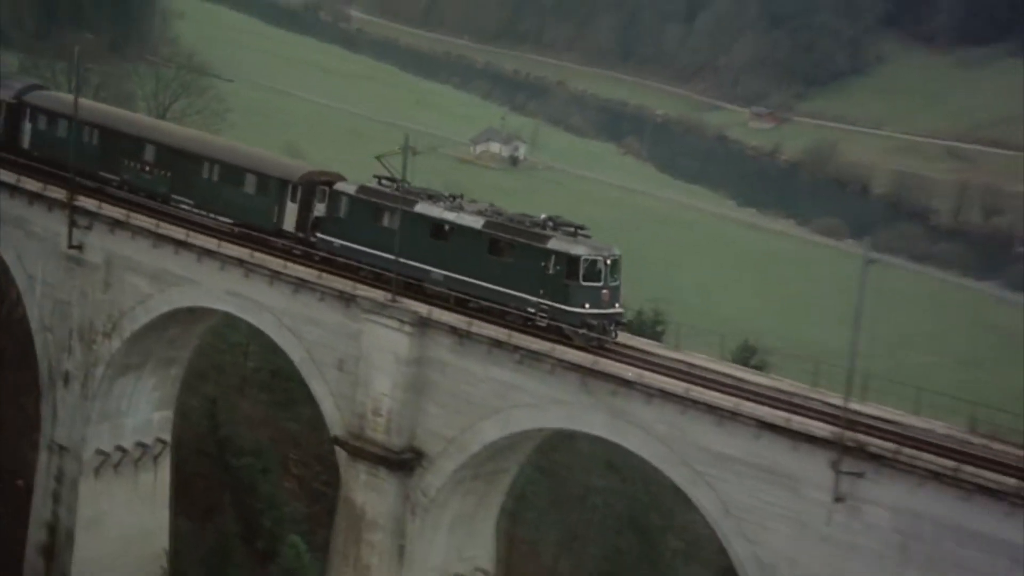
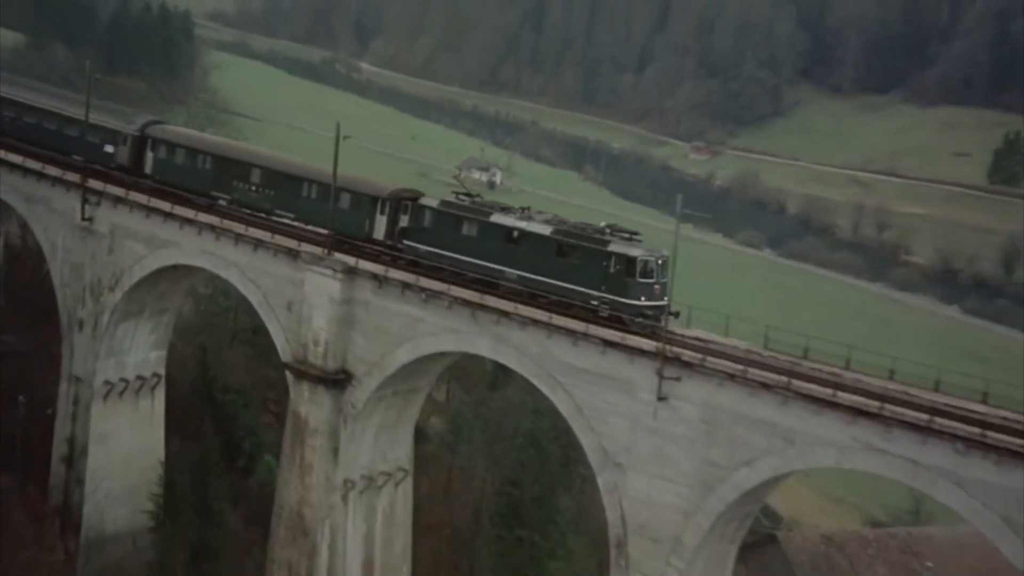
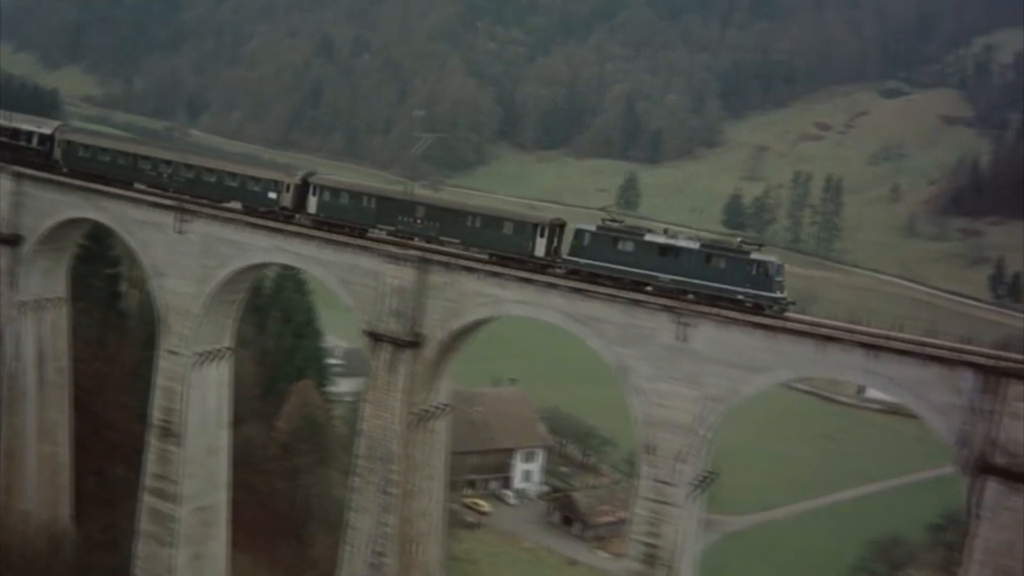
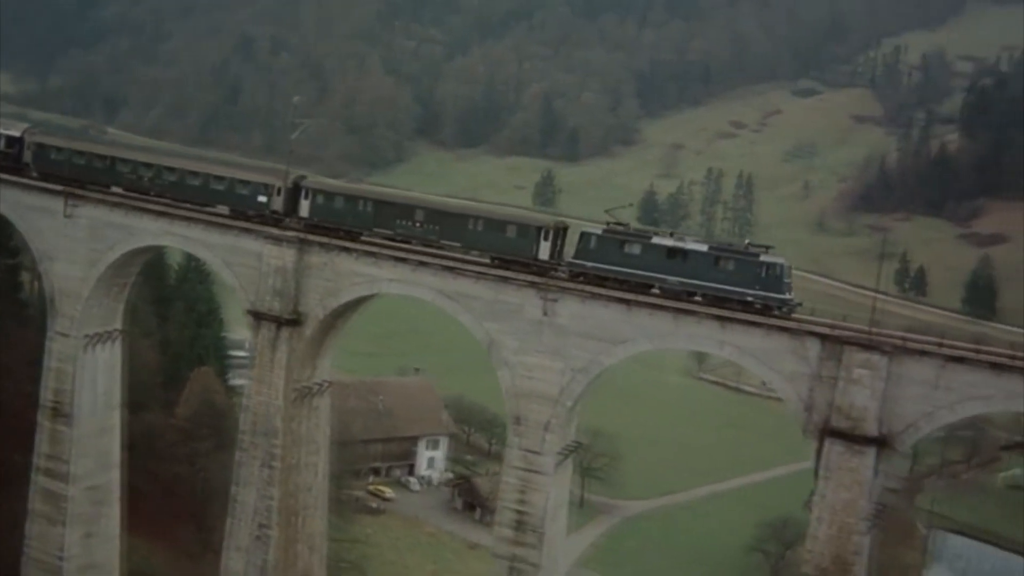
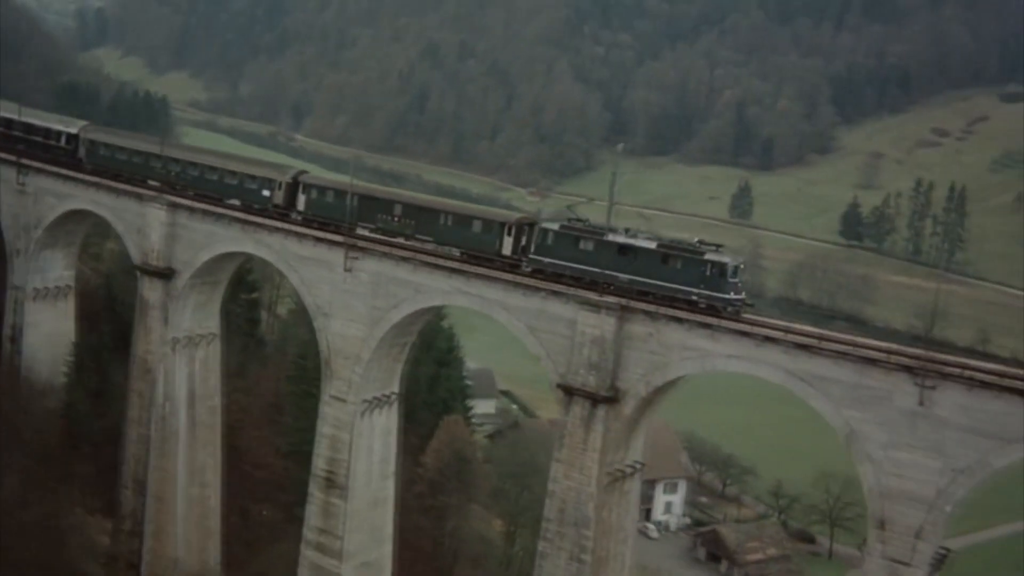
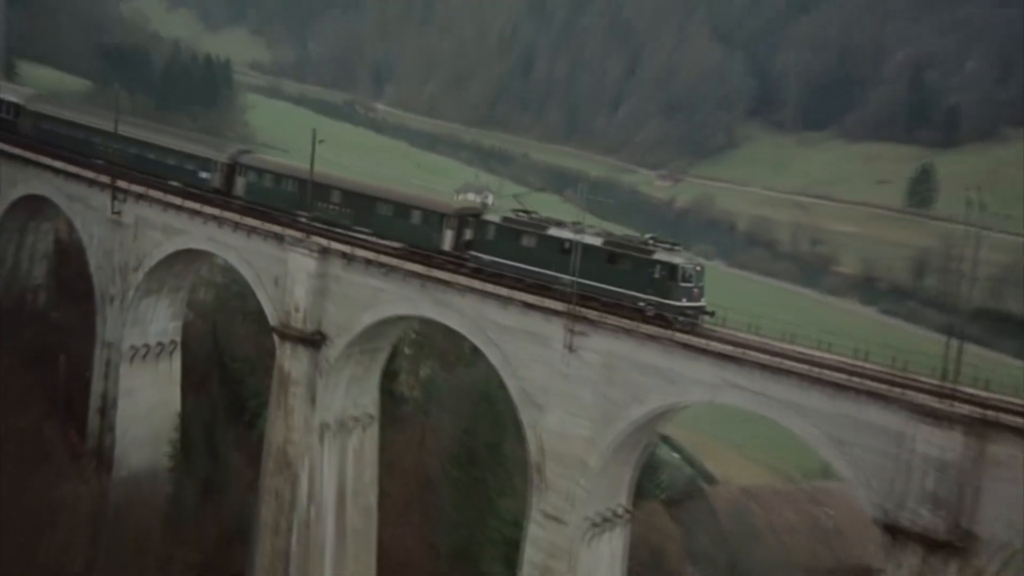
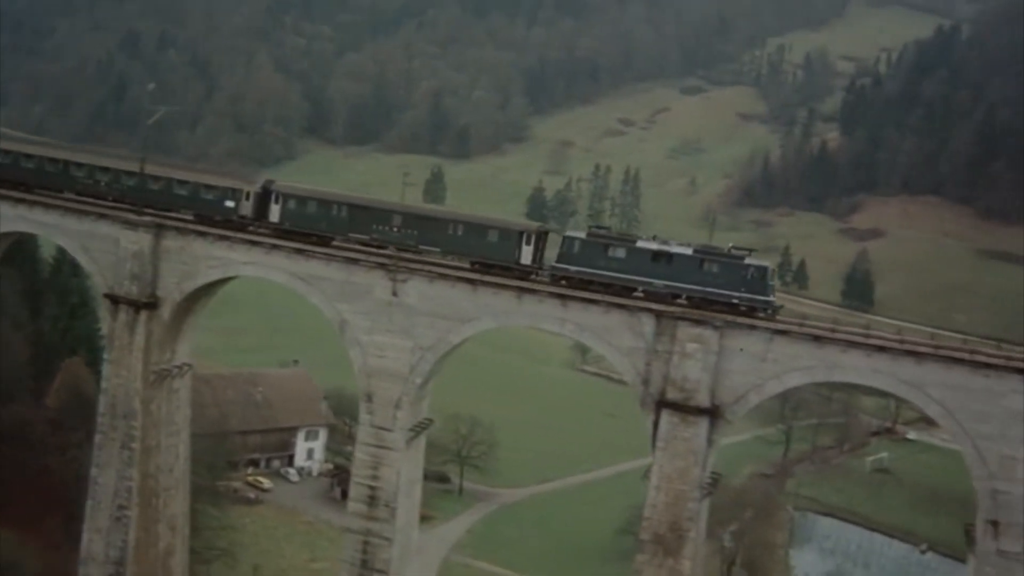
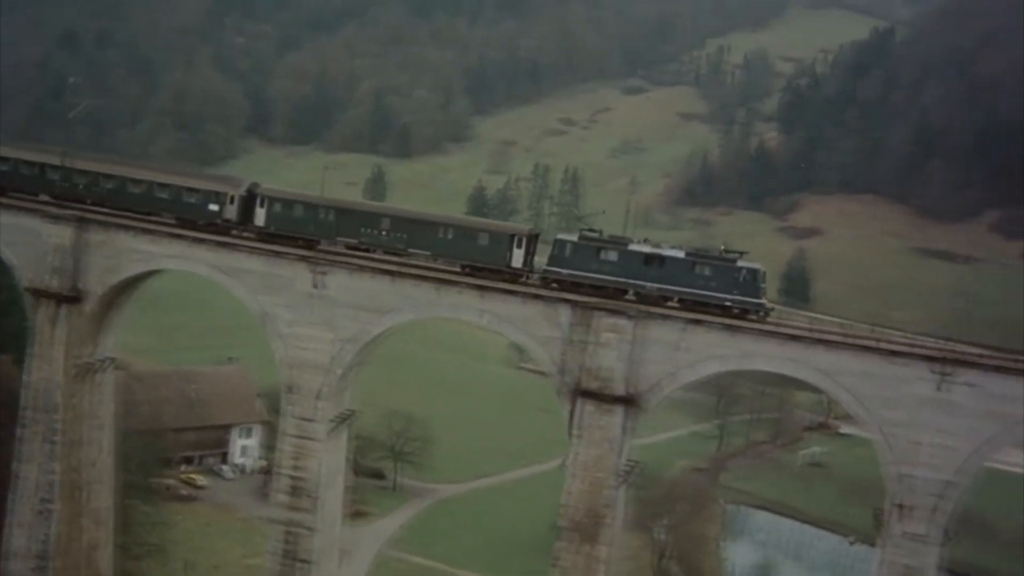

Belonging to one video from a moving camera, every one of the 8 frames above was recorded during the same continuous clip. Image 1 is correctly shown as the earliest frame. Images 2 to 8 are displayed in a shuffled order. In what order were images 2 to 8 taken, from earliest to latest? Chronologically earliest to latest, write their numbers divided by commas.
2, 6, 5, 3, 4, 7, 8
